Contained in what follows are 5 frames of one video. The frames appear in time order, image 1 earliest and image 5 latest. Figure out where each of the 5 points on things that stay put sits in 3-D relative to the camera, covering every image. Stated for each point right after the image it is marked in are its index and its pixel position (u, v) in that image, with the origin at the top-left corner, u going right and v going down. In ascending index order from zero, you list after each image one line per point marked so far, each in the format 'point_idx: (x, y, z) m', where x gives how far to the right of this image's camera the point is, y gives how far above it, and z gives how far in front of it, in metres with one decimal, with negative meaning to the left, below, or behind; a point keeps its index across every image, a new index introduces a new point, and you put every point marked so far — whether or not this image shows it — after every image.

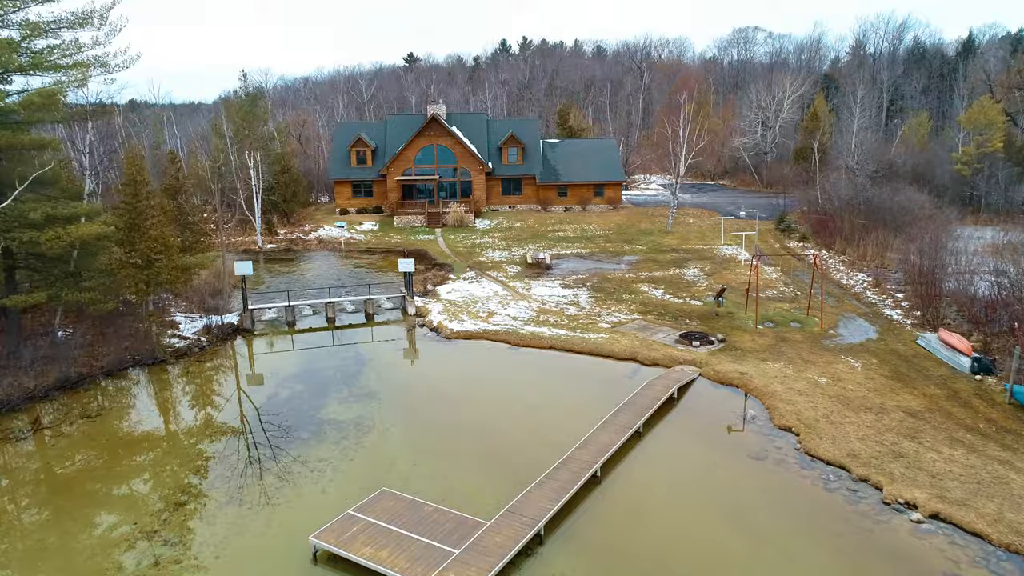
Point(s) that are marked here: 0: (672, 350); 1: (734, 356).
0: (+4.2, -1.6, +19.0) m
1: (+5.7, -1.7, +18.4) m
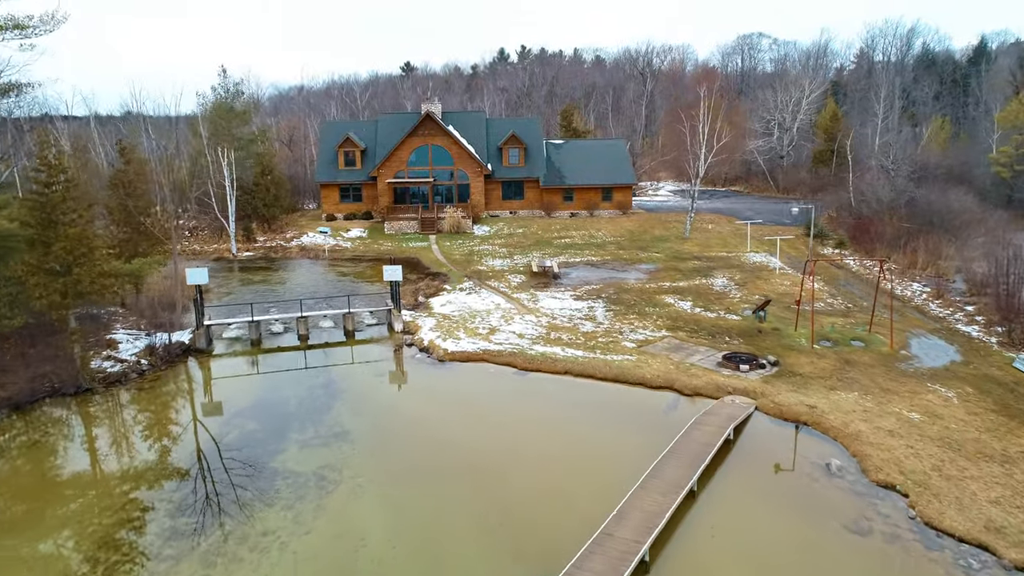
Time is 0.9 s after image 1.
0: (+4.4, -1.9, +15.4) m
1: (+5.9, -2.0, +14.9) m
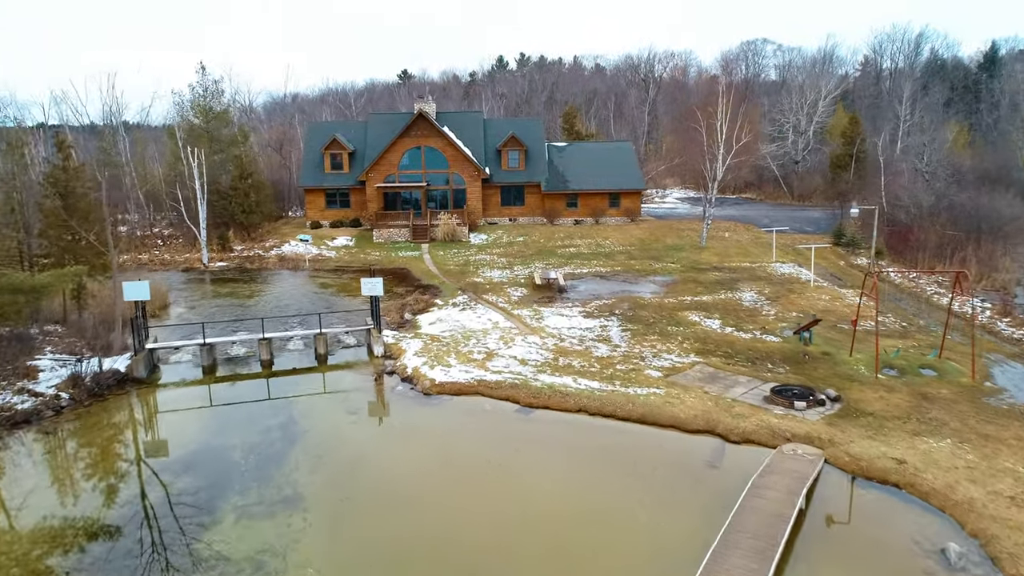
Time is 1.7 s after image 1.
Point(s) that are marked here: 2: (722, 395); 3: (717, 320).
0: (+4.4, -2.2, +12.4) m
1: (+5.9, -2.3, +11.9) m
2: (+3.9, -2.0, +13.5) m
3: (+5.4, -0.8, +19.1) m
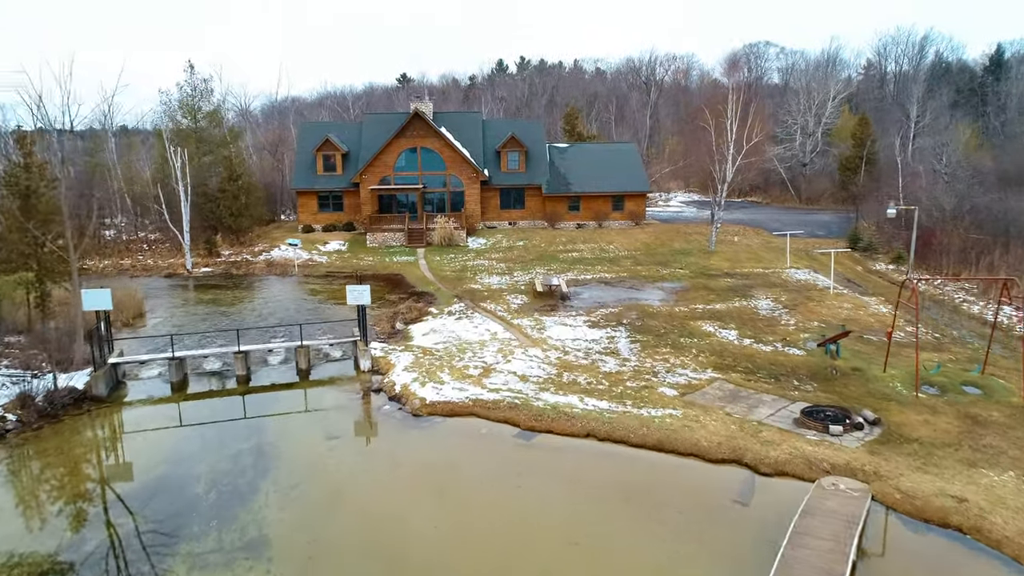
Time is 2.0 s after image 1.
0: (+4.4, -2.3, +11.0) m
1: (+5.9, -2.4, +10.5) m
2: (+3.9, -2.2, +12.0) m
3: (+5.4, -1.0, +17.7) m
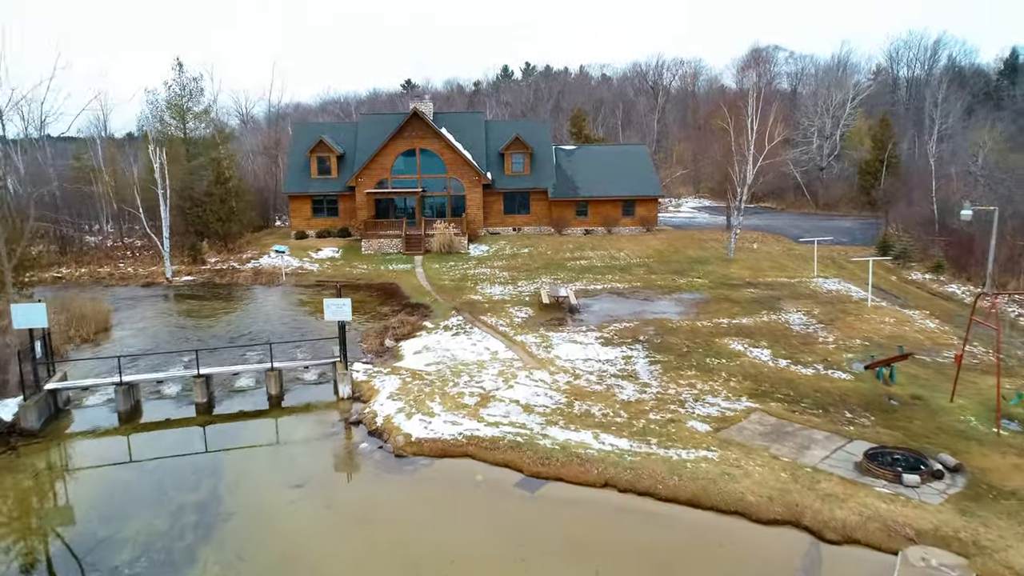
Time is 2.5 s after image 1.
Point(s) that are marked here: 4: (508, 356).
0: (+4.4, -2.6, +8.9) m
1: (+5.9, -2.7, +8.4) m
2: (+3.9, -2.4, +9.9) m
3: (+5.5, -1.3, +15.6) m
4: (-0.1, -1.4, +15.2) m
